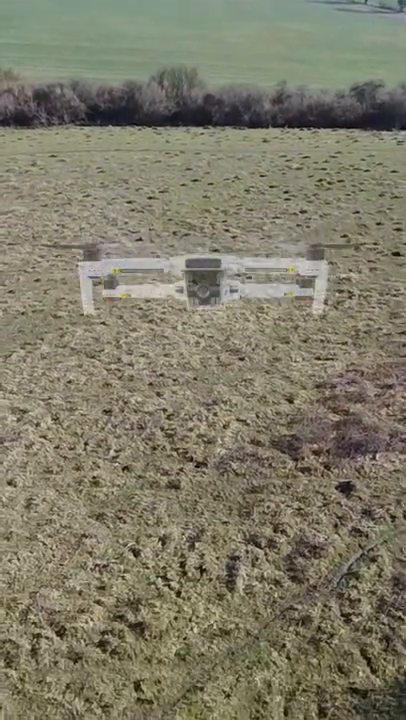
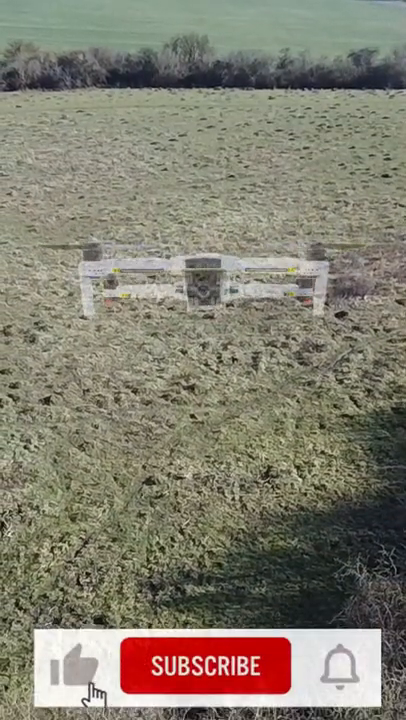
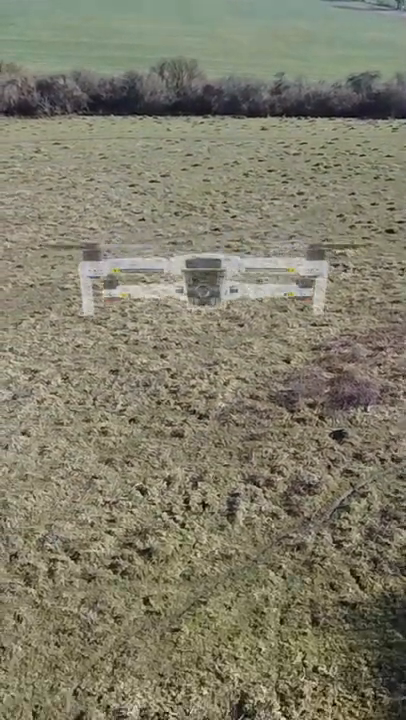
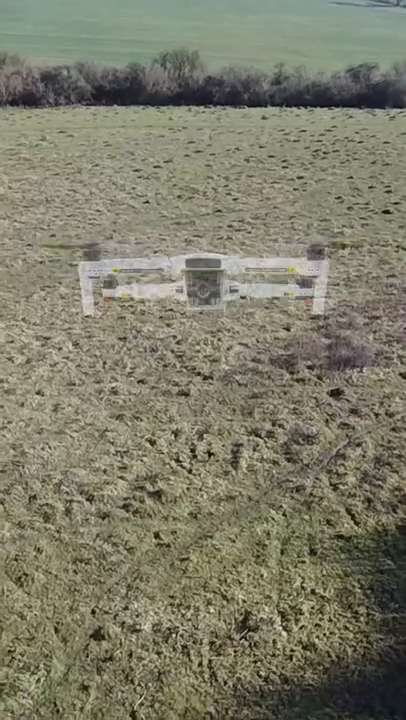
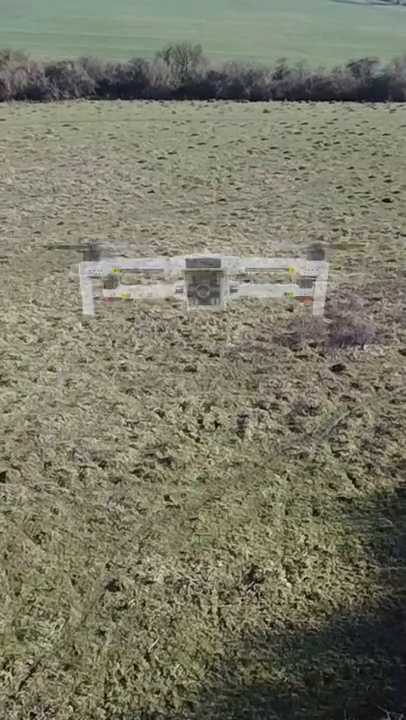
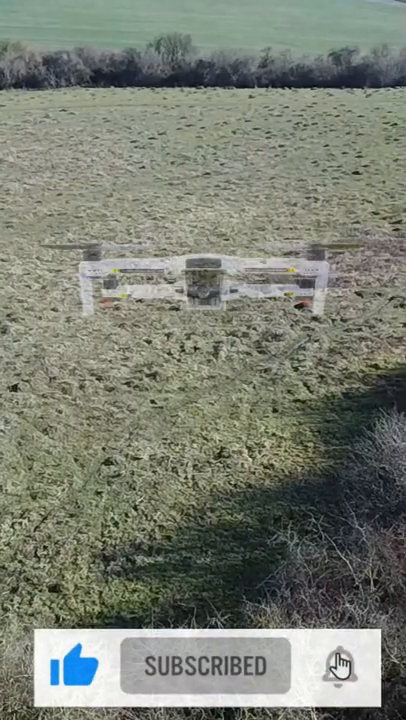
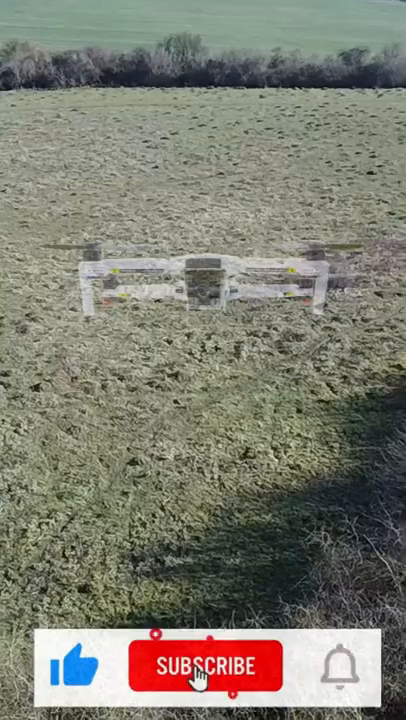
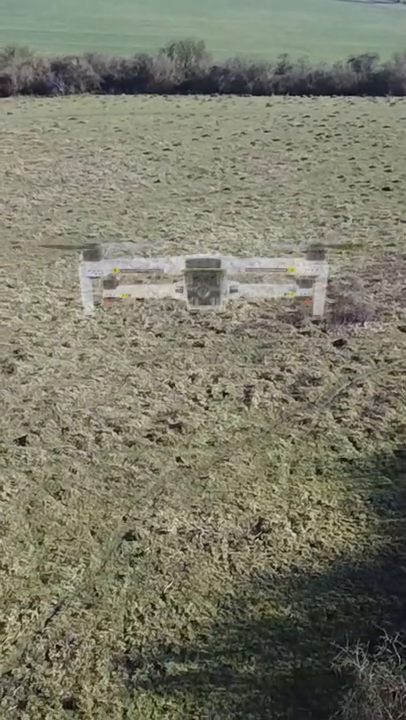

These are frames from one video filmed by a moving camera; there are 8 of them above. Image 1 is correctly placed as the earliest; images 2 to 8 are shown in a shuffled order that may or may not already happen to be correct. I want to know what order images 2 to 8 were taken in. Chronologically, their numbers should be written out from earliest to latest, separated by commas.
3, 4, 5, 8, 2, 7, 6
